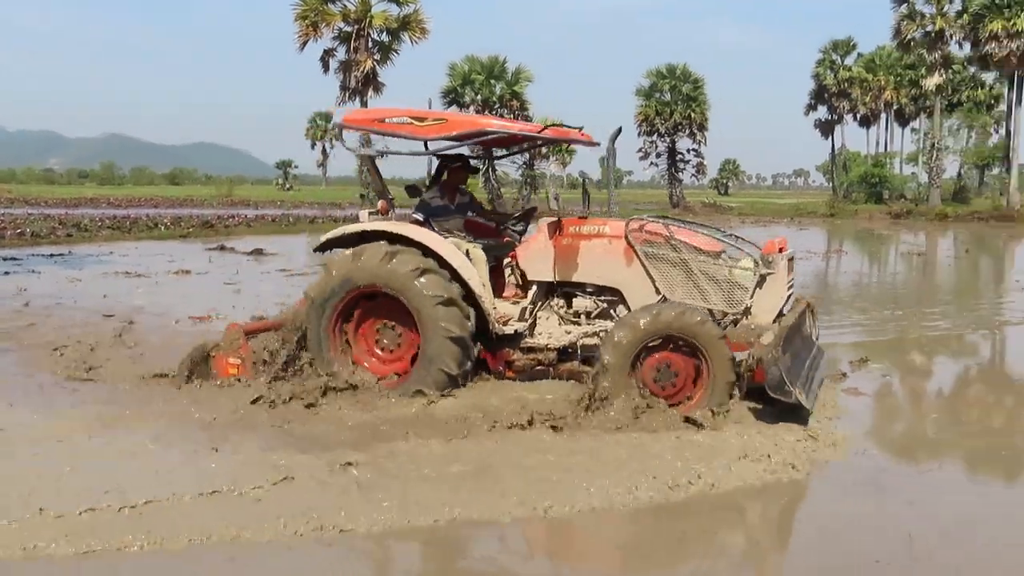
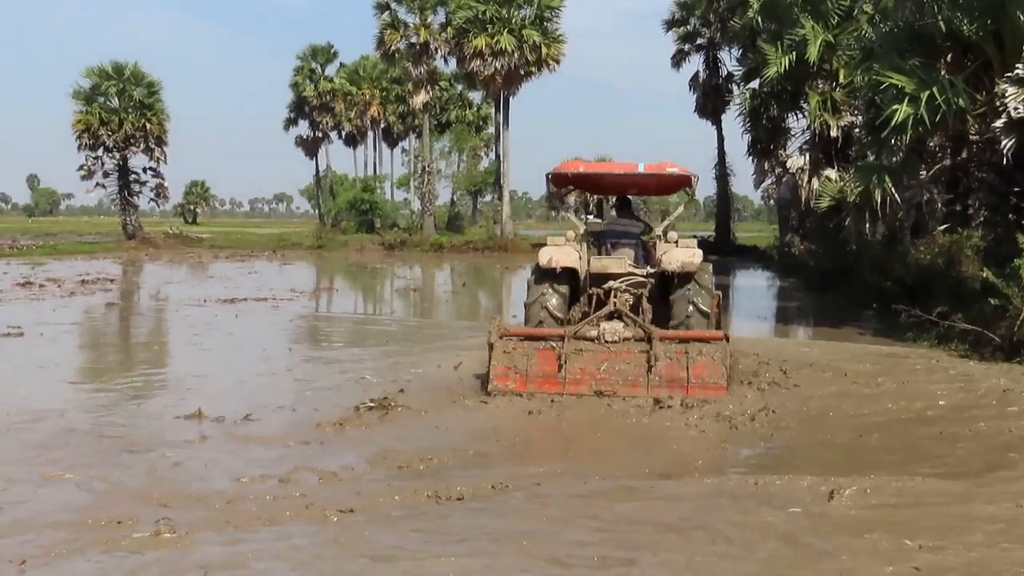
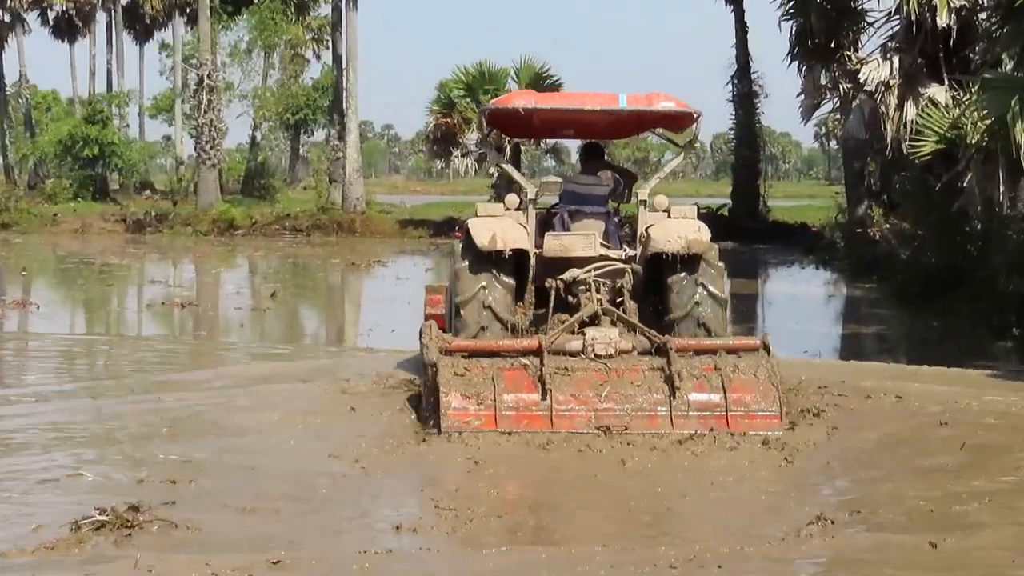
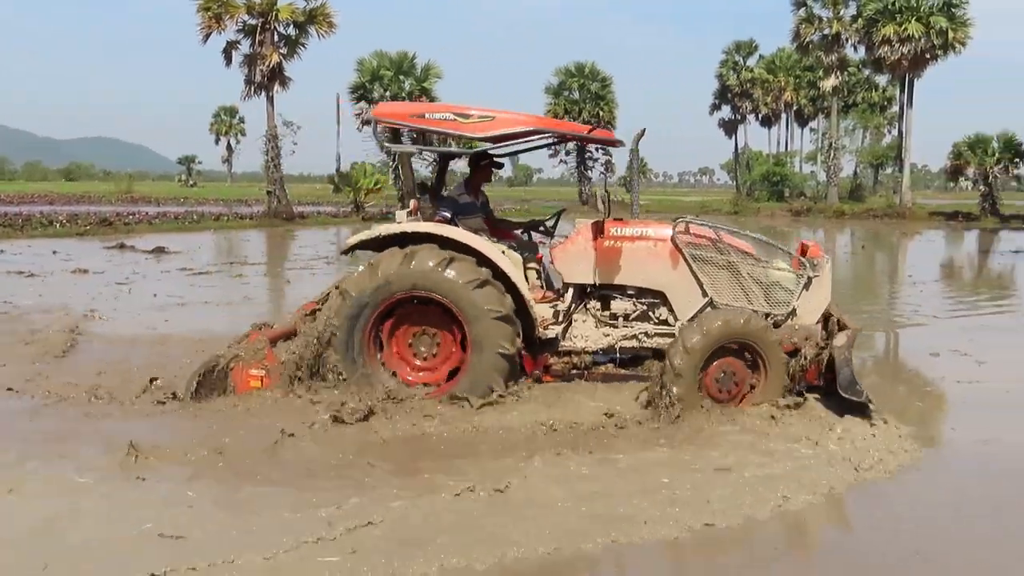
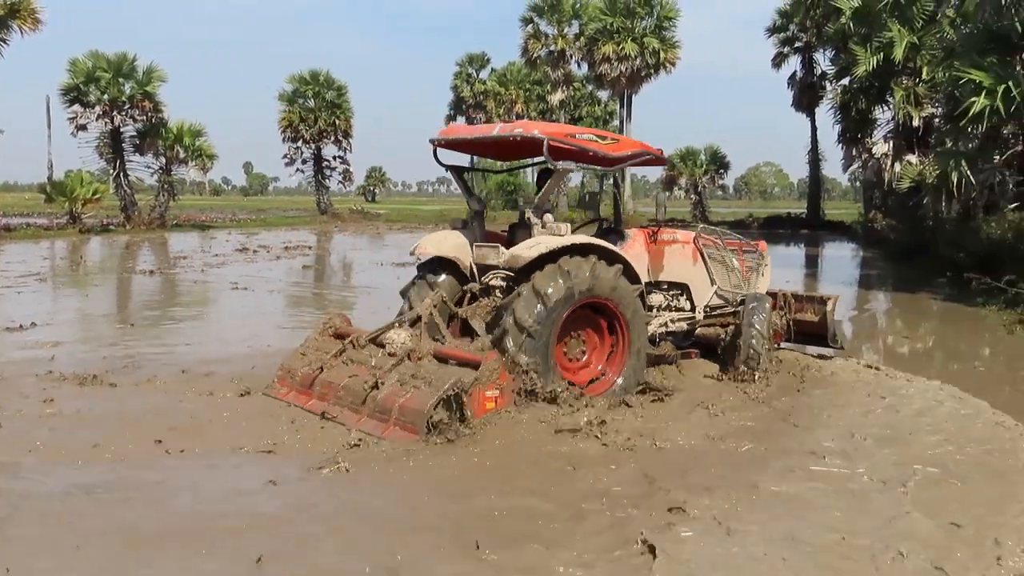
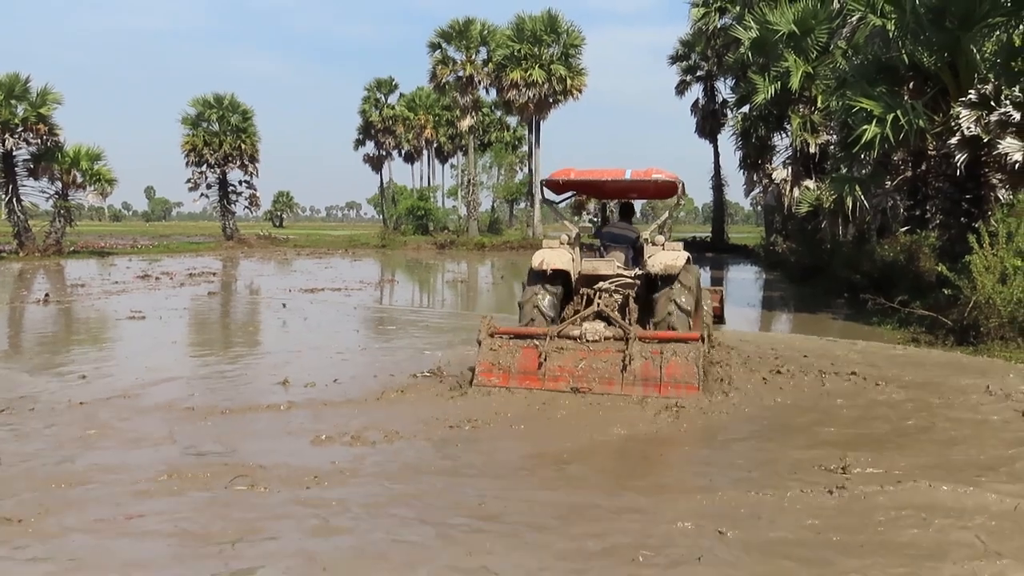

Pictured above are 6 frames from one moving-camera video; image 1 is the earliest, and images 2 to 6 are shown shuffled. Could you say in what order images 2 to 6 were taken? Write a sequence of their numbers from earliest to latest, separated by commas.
4, 5, 6, 2, 3
